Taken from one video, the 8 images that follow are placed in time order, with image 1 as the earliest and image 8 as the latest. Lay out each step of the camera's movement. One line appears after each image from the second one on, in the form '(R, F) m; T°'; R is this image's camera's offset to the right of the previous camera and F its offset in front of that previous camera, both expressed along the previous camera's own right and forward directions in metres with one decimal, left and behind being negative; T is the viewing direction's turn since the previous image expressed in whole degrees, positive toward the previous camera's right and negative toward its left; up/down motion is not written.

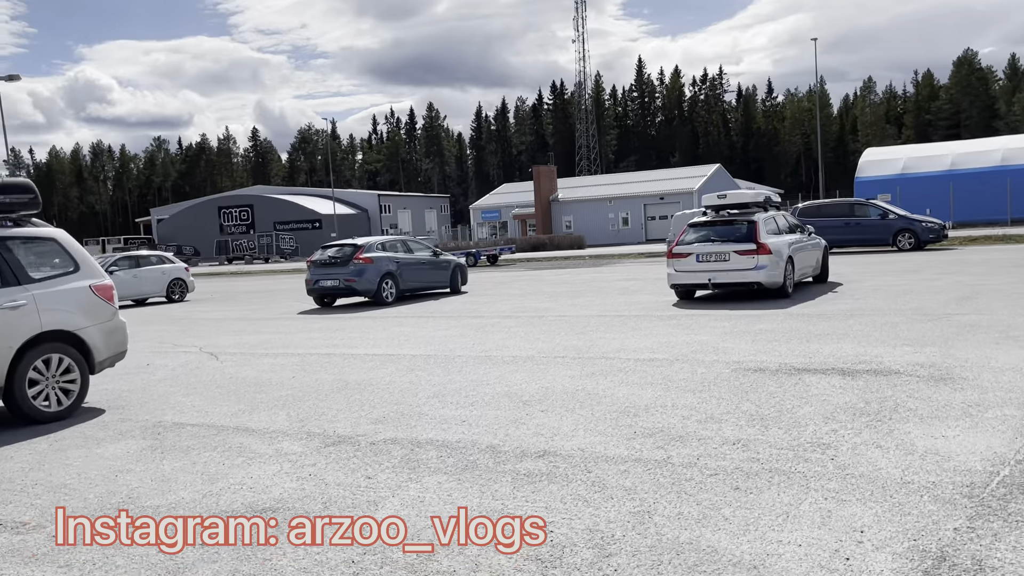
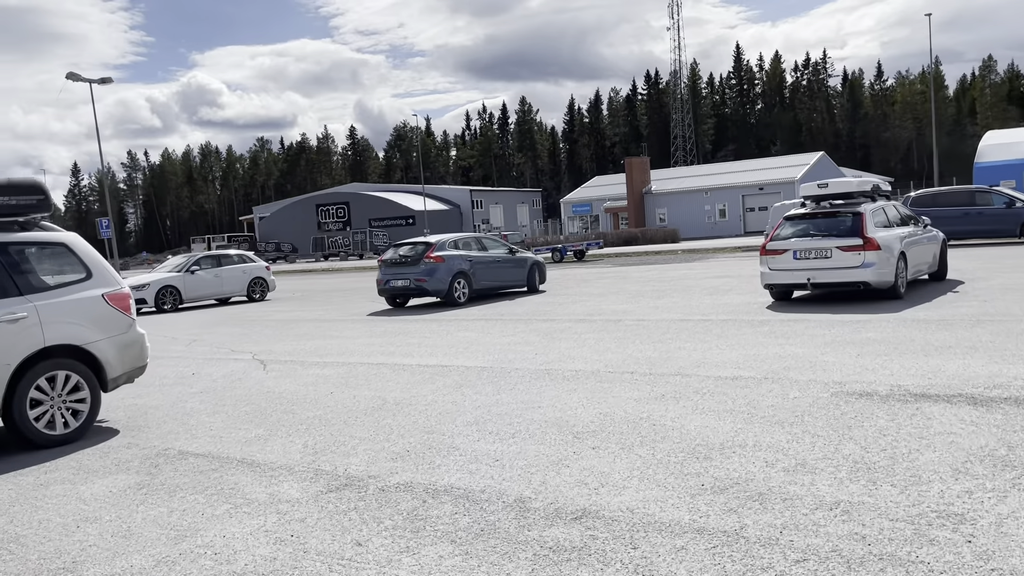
(+0.3, +1.1) m; -7°
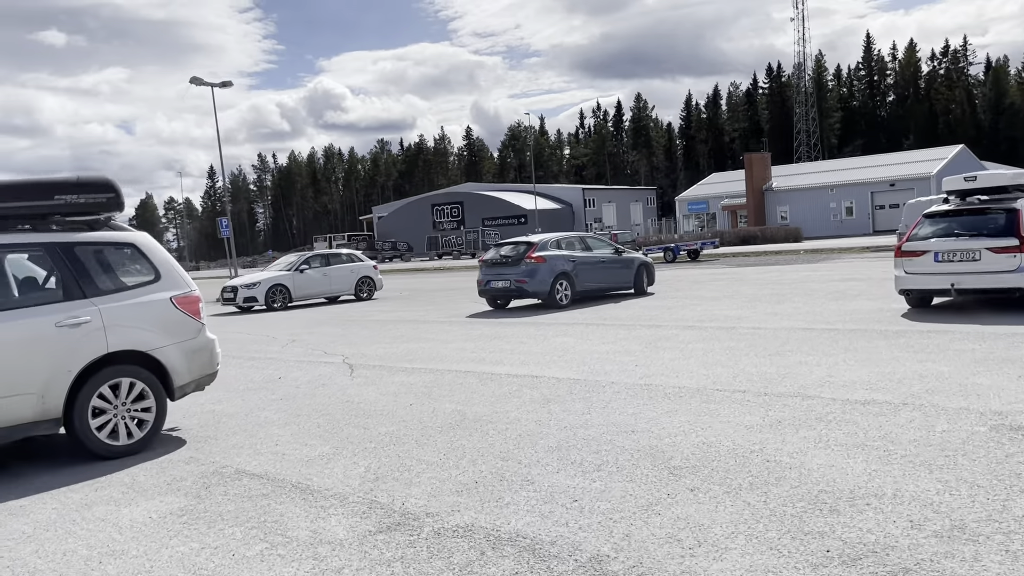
(+0.2, +0.8) m; -8°
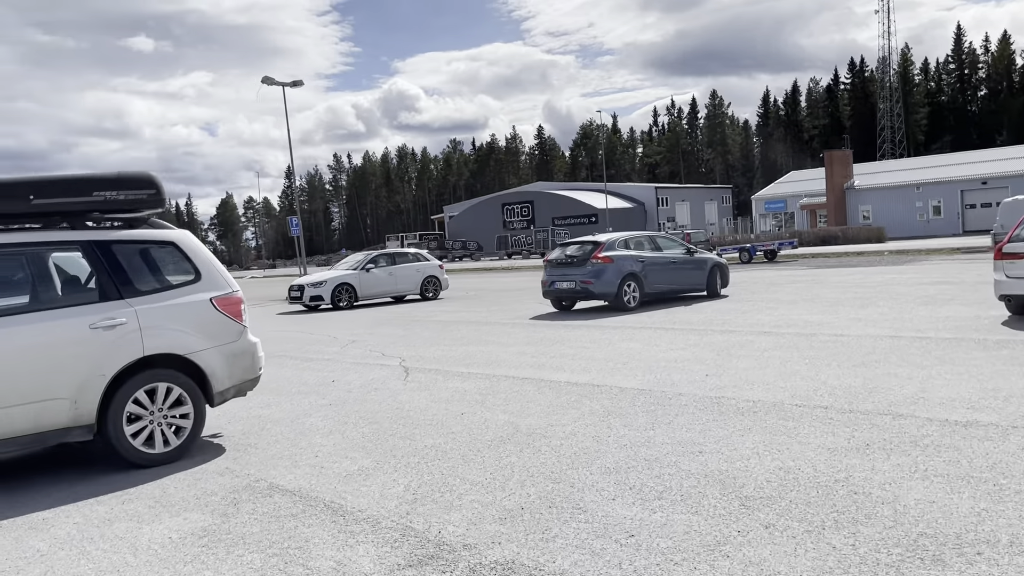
(+0.1, +0.5) m; -5°
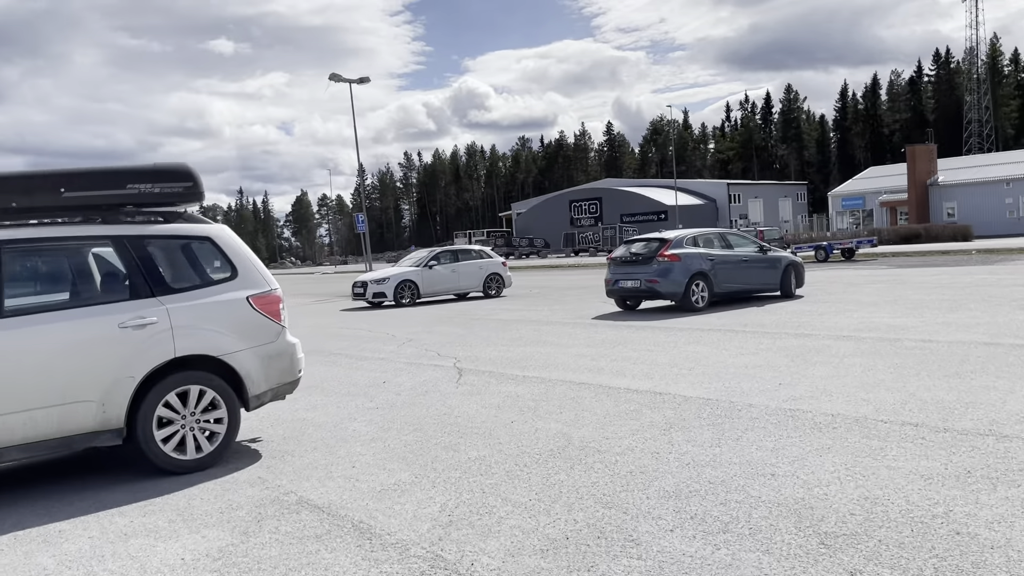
(+0.1, +0.5) m; -5°
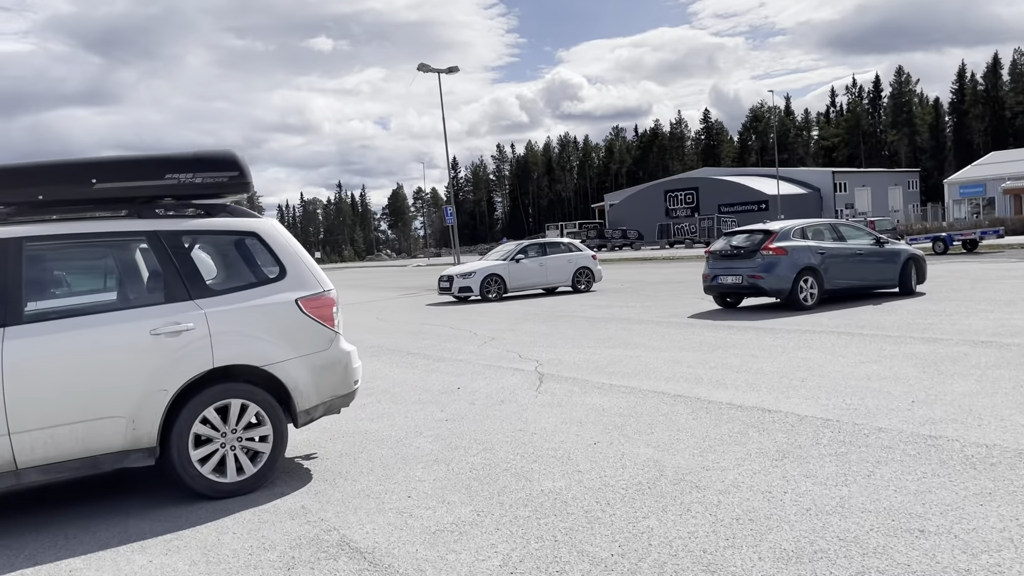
(+0.1, +0.8) m; -6°
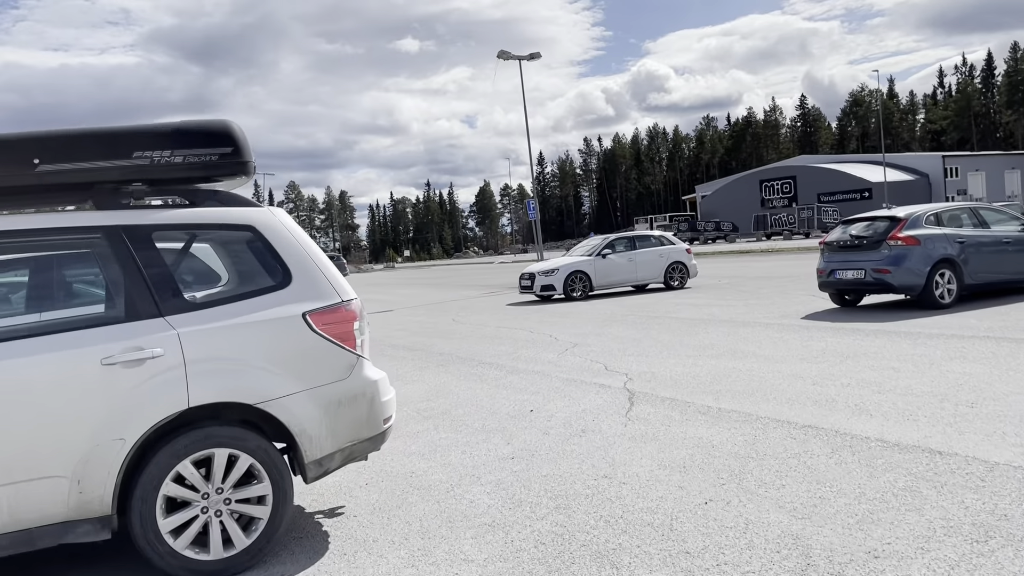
(0.0, +1.4) m; -6°
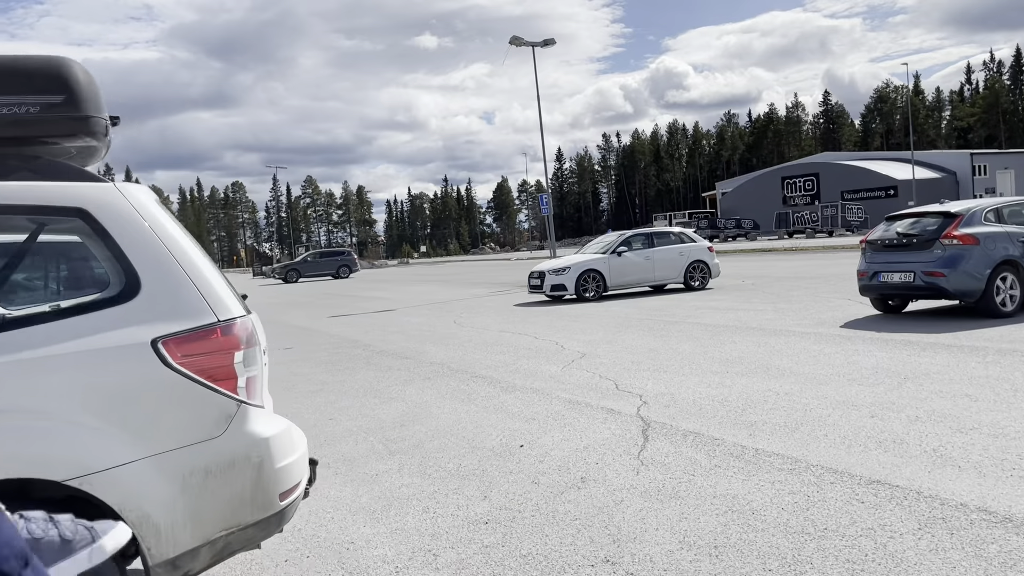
(+0.2, +1.3) m; -1°
